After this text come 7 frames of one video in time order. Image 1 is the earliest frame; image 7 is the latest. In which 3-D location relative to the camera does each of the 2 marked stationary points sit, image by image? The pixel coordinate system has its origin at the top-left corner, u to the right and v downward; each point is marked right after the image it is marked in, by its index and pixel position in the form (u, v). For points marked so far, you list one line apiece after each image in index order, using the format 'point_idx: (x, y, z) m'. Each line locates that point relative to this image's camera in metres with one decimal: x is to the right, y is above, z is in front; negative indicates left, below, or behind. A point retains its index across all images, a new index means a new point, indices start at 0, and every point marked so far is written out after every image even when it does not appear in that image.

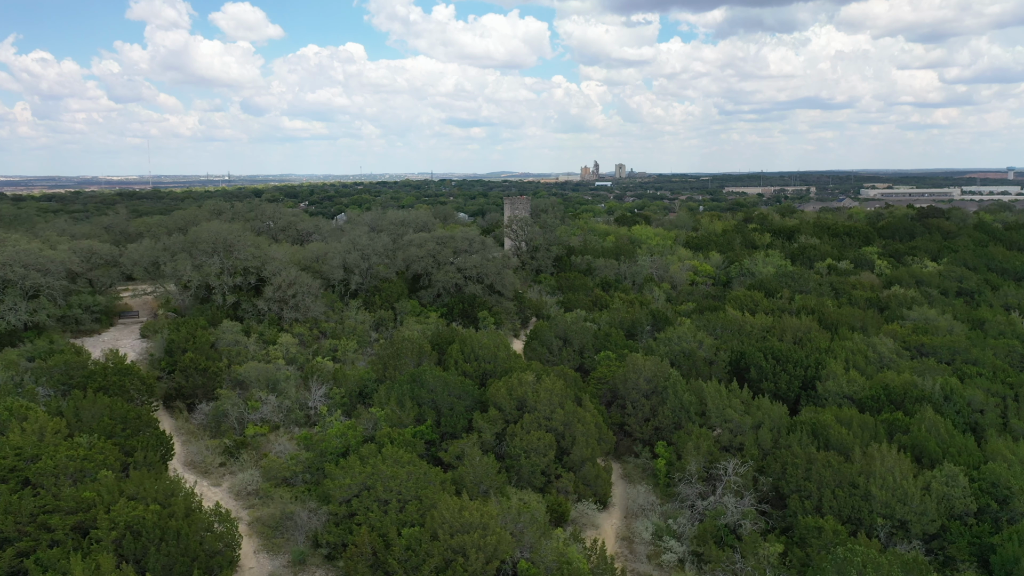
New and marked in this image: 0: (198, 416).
0: (-7.2, -2.9, +18.1) m
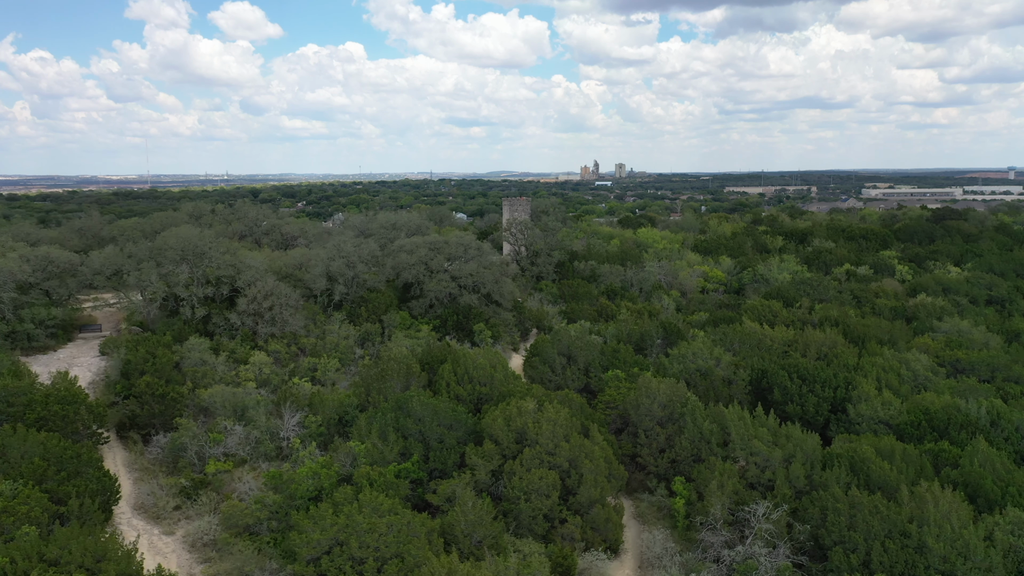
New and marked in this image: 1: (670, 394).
0: (-7.2, -3.3, +15.9) m
1: (+3.6, -2.4, +18.0) m
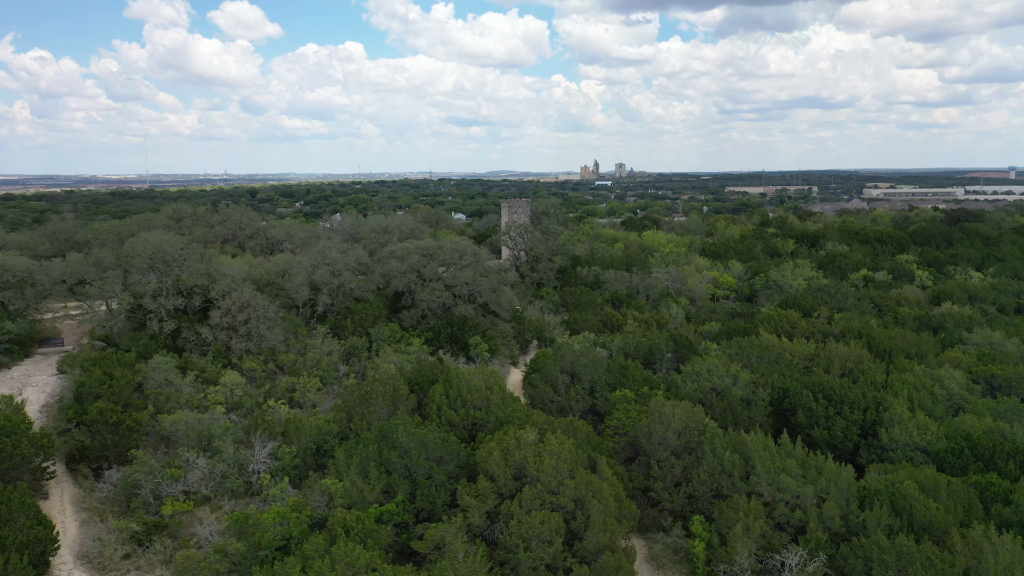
0: (-7.2, -3.5, +14.1) m
1: (+3.6, -2.7, +16.2) m
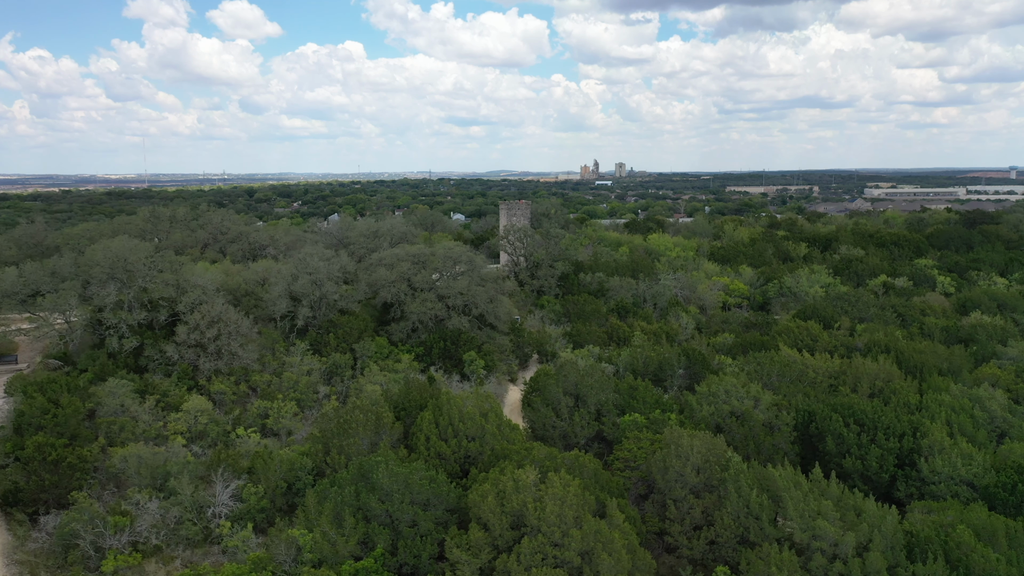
0: (-7.3, -3.8, +12.3) m
1: (+3.5, -3.0, +14.3) m
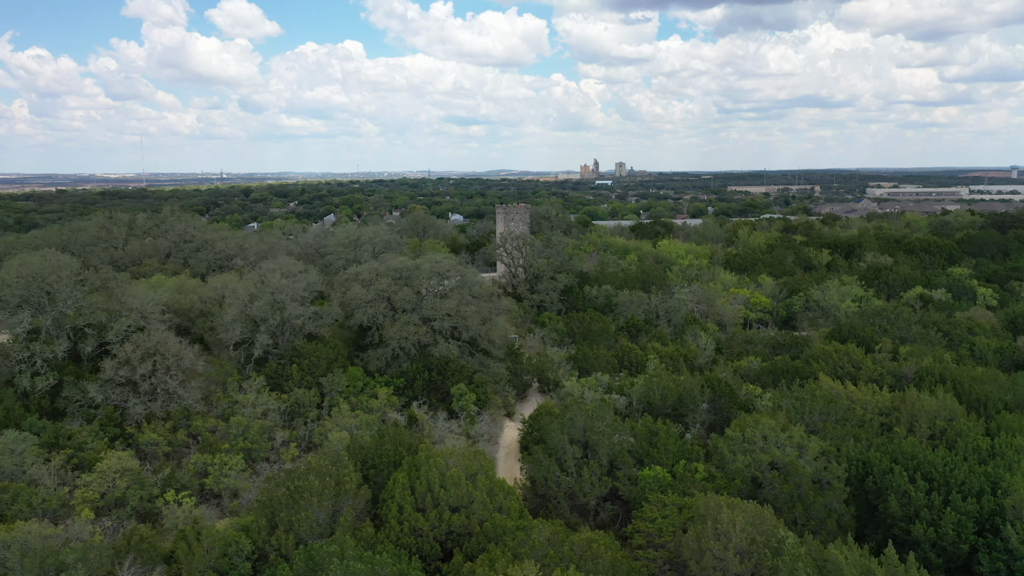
0: (-7.4, -4.3, +9.3) m
1: (+3.4, -3.5, +11.4) m
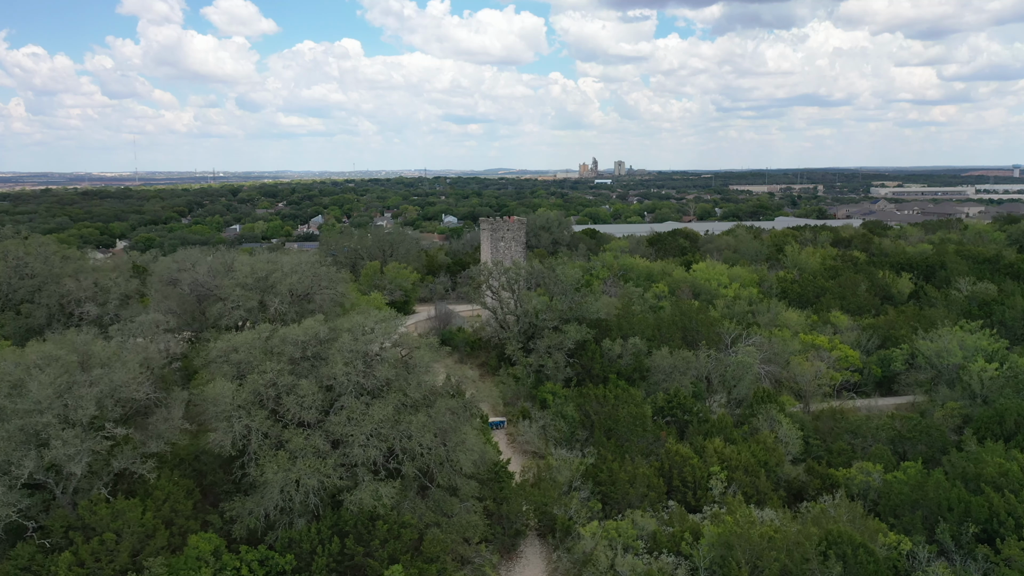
0: (-7.6, -5.6, +1.3) m
1: (+3.2, -4.7, +3.4) m
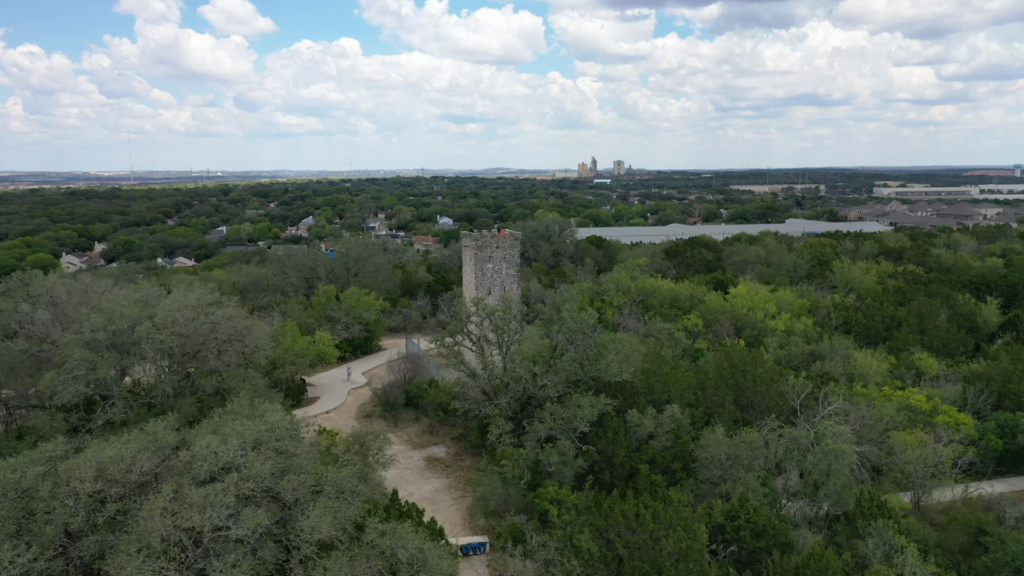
0: (-7.8, -6.4, -4.1) m
1: (+3.0, -5.5, -1.9) m
